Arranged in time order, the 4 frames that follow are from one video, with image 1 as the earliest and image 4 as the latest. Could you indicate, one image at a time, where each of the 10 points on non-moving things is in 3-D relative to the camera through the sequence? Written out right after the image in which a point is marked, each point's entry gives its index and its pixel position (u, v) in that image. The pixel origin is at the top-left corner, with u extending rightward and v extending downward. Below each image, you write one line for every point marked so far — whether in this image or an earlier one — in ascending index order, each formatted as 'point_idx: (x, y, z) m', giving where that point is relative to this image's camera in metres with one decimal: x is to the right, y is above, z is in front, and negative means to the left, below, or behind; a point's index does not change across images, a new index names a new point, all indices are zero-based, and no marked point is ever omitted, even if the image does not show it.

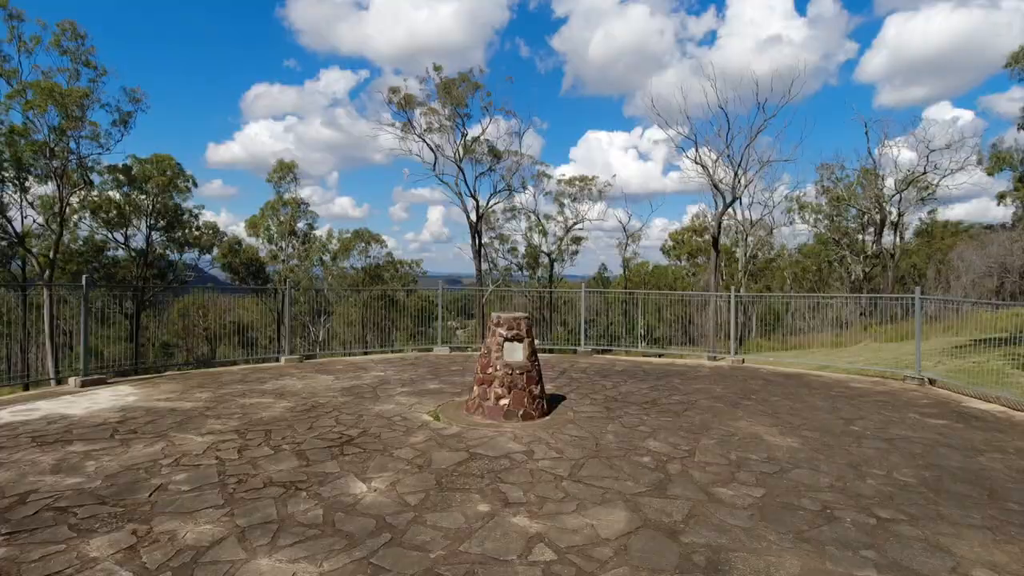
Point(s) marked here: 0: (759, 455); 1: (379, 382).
0: (+2.3, -1.5, +5.0) m
1: (-2.0, -1.4, +7.9) m
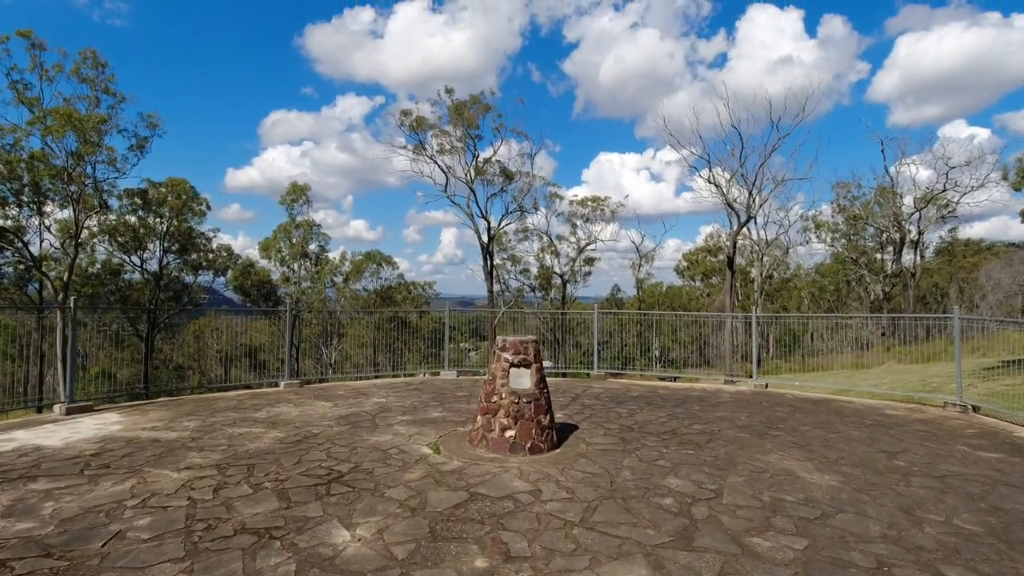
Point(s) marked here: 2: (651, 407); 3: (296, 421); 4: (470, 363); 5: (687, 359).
0: (+2.3, -1.7, +4.5) m
1: (-1.8, -1.7, +7.5) m
2: (+2.1, -1.8, +8.0) m
3: (-2.7, -1.7, +6.8) m
4: (-1.0, -1.9, +13.9) m
5: (+4.4, -1.8, +14.2) m
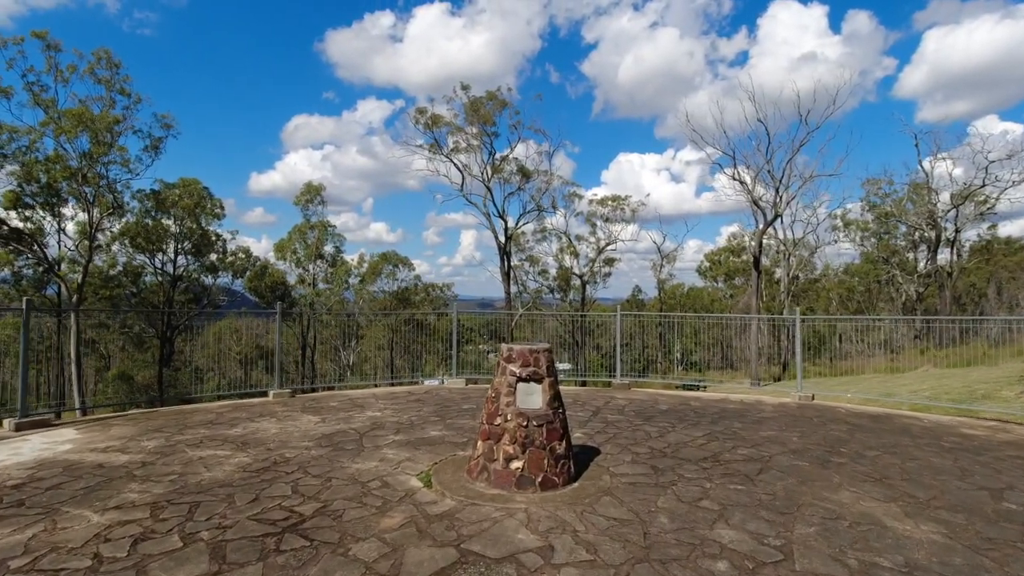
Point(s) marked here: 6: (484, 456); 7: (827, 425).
0: (+2.4, -1.7, +3.4) m
1: (-1.7, -1.7, +6.5) m
2: (+2.2, -1.7, +6.9) m
3: (-2.6, -1.6, +5.9) m
4: (-0.7, -1.9, +12.9) m
5: (+4.7, -1.8, +13.1) m
6: (-0.2, -1.4, +4.6) m
7: (+4.2, -1.8, +7.2) m
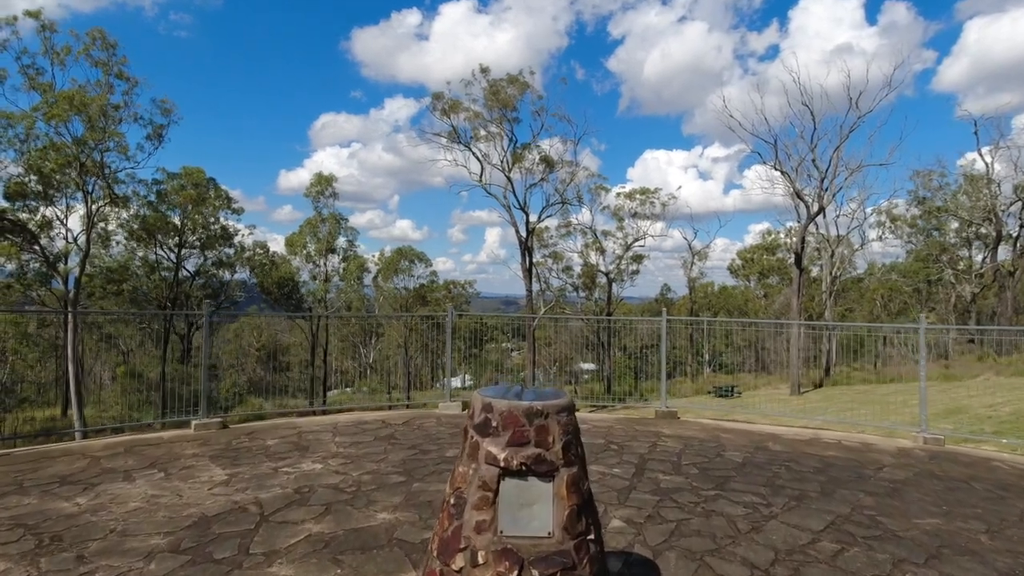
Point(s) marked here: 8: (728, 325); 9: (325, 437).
0: (+2.2, -1.7, +0.8) m
1: (-1.7, -1.6, +4.2) m
2: (+2.2, -1.7, +4.4) m
3: (-2.6, -1.6, +3.6) m
4: (-0.4, -1.8, +10.5) m
5: (+5.0, -1.7, +10.4) m
6: (-0.3, -1.4, +2.2) m
7: (+4.2, -1.8, +4.6) m
8: (+4.6, -0.7, +10.0) m
9: (-2.1, -1.7, +6.2) m
